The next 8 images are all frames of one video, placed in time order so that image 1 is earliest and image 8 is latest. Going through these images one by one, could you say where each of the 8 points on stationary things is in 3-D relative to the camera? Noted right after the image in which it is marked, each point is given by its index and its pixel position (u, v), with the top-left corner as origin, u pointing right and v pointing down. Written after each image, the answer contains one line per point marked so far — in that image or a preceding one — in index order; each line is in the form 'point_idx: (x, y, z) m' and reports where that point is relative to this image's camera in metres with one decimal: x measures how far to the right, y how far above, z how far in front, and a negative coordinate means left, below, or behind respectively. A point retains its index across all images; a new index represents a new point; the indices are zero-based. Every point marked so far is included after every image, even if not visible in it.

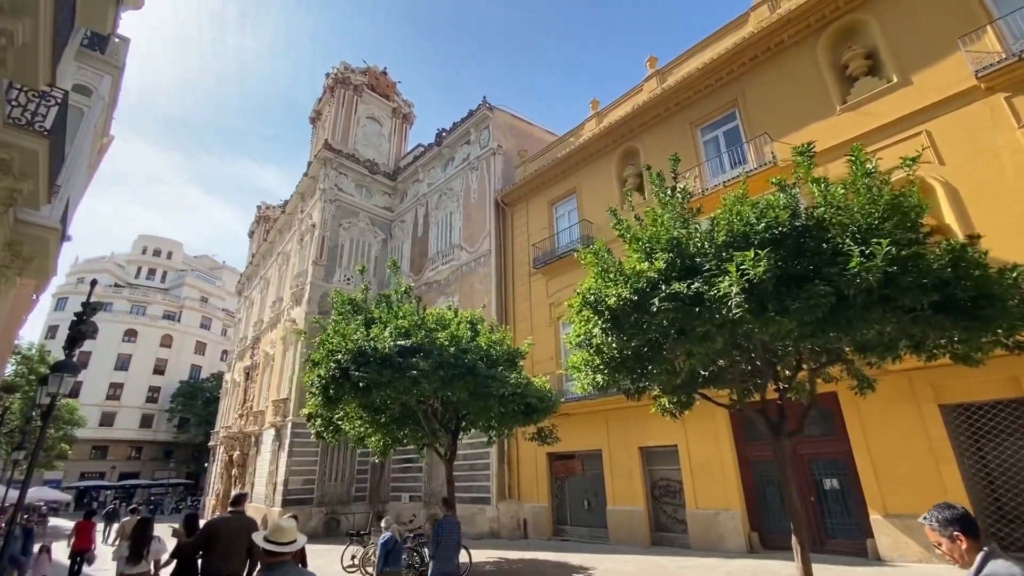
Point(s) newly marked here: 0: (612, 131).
0: (+2.9, +4.6, +14.4) m
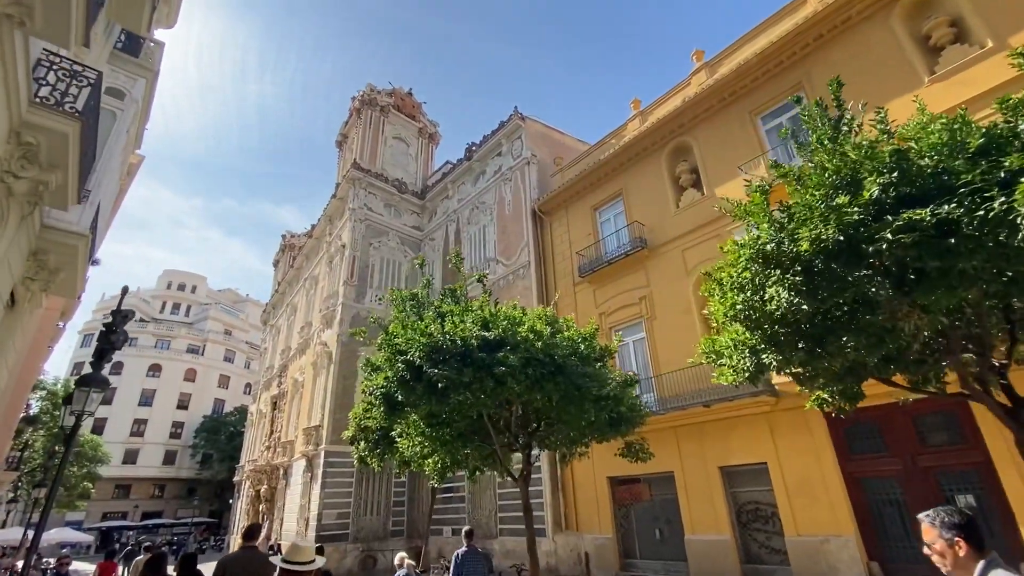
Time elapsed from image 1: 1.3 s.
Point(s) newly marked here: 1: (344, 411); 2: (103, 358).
0: (+4.1, +4.5, +13.6) m
1: (-6.0, -4.4, +17.5) m
2: (-5.5, -0.9, +6.6) m
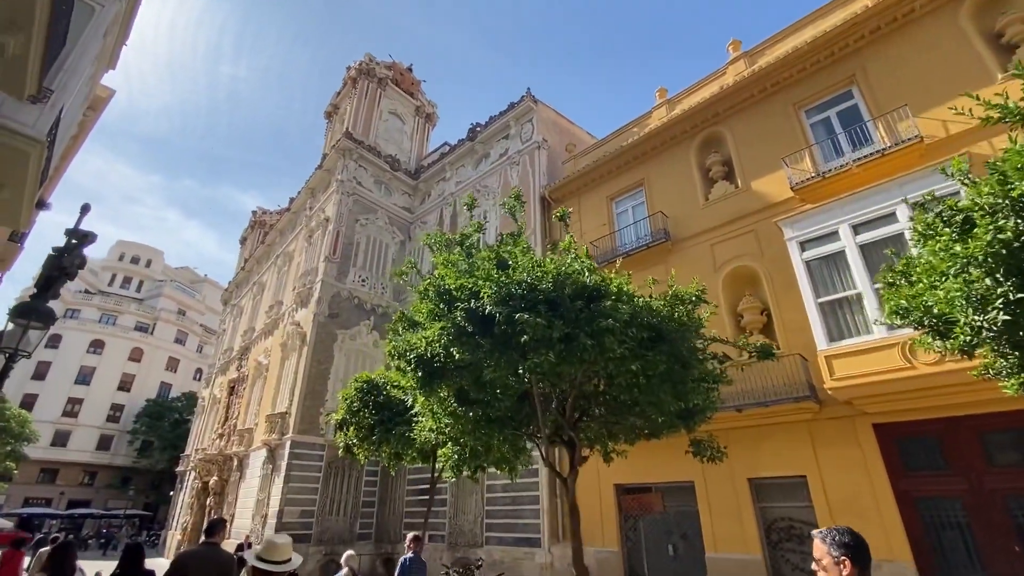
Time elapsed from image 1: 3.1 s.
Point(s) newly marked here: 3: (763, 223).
0: (+4.7, +4.5, +12.8) m
1: (-6.3, -3.5, +15.8) m
2: (-4.7, 0.0, +5.1) m
3: (+5.5, +1.4, +10.7) m
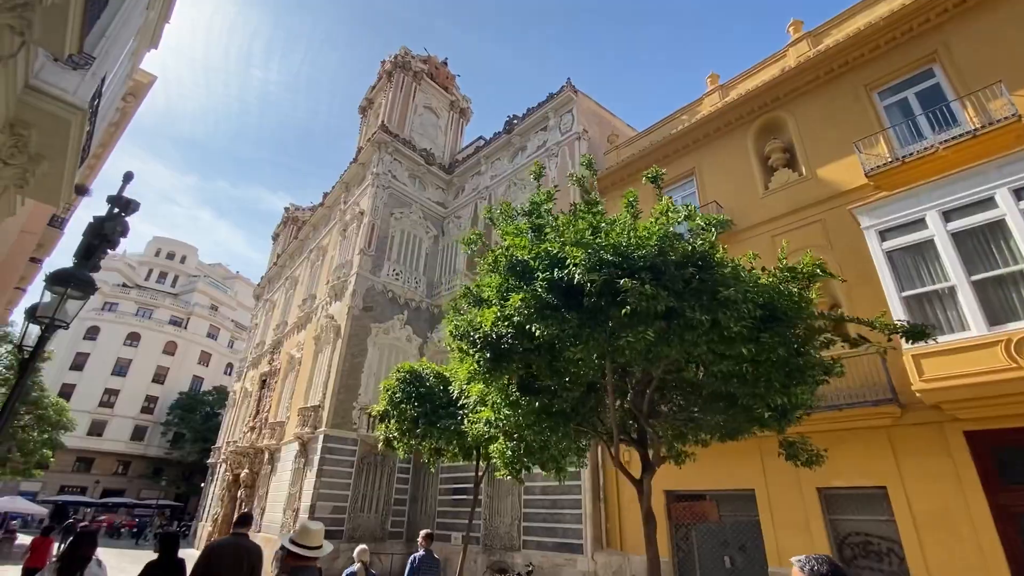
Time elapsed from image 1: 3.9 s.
0: (+5.8, +4.6, +12.1) m
1: (-5.2, -3.3, +15.6) m
2: (-4.0, +0.3, +4.7) m
3: (+6.5, +1.6, +10.0) m
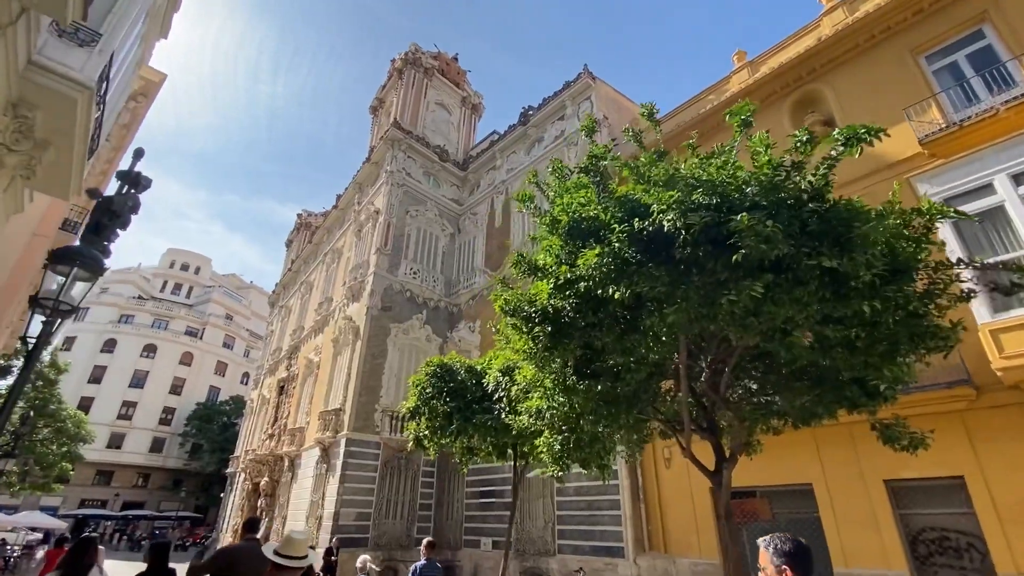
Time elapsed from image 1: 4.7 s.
0: (+6.3, +5.0, +11.4) m
1: (-4.4, -3.3, +15.1) m
2: (-3.6, +0.5, +4.3) m
3: (+7.1, +2.0, +9.3) m
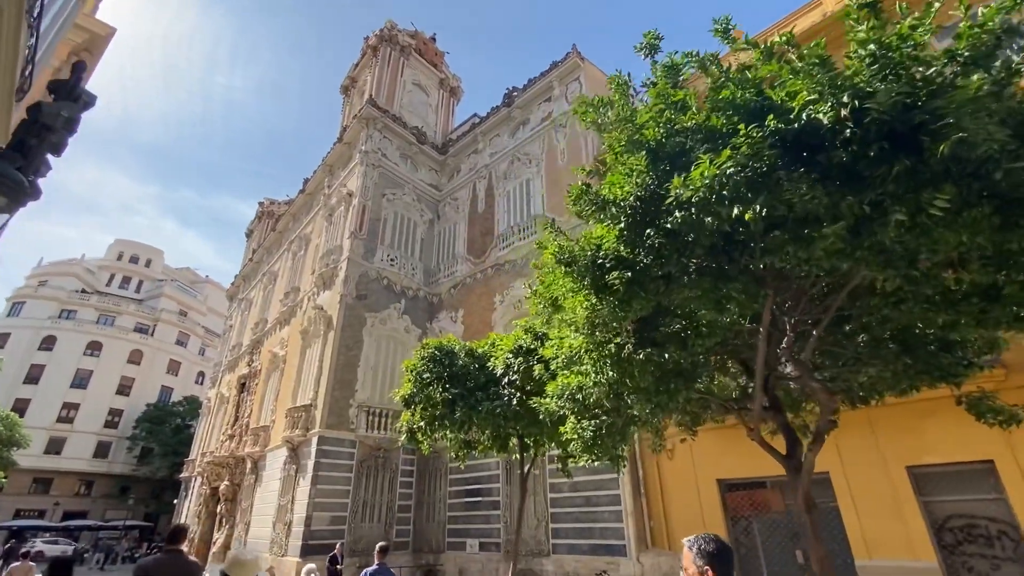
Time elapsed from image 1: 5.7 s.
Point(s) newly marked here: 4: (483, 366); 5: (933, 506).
0: (+6.2, +5.4, +11.1) m
1: (-4.8, -2.9, +14.0) m
2: (-3.2, +0.9, +3.2) m
3: (+7.1, +2.3, +9.0) m
4: (-0.4, -1.1, +7.2) m
5: (+6.4, -3.3, +7.4) m
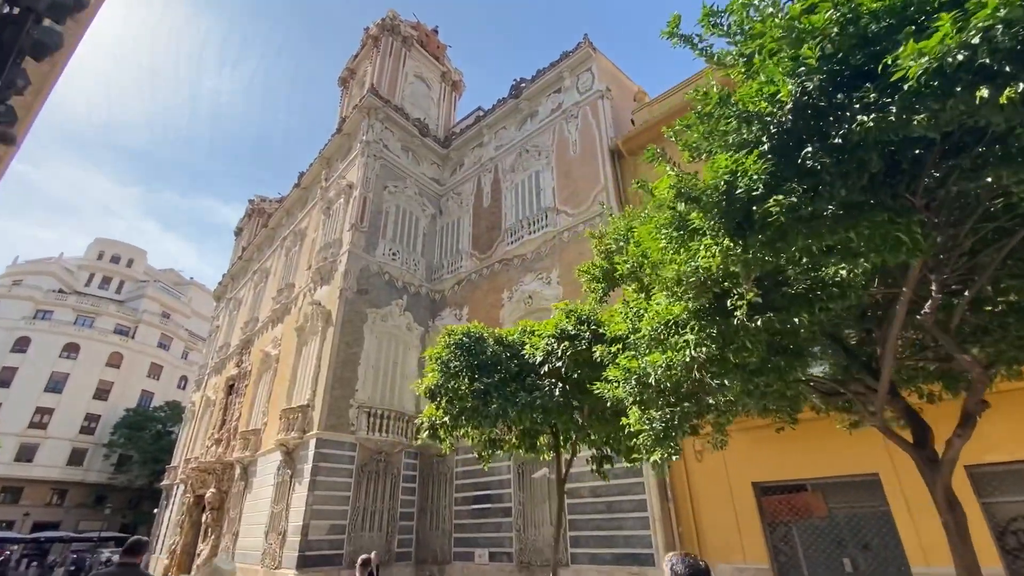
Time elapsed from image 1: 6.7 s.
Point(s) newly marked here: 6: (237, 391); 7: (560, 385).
0: (+6.6, +5.5, +10.7) m
1: (-4.5, -2.7, +13.2) m
2: (-2.6, +1.2, +2.5) m
3: (+7.5, +2.5, +8.6) m
4: (0.0, -0.9, +6.6) m
5: (+6.8, -3.1, +6.9) m
6: (-10.8, -4.0, +19.2) m
7: (+0.6, -1.2, +6.0) m
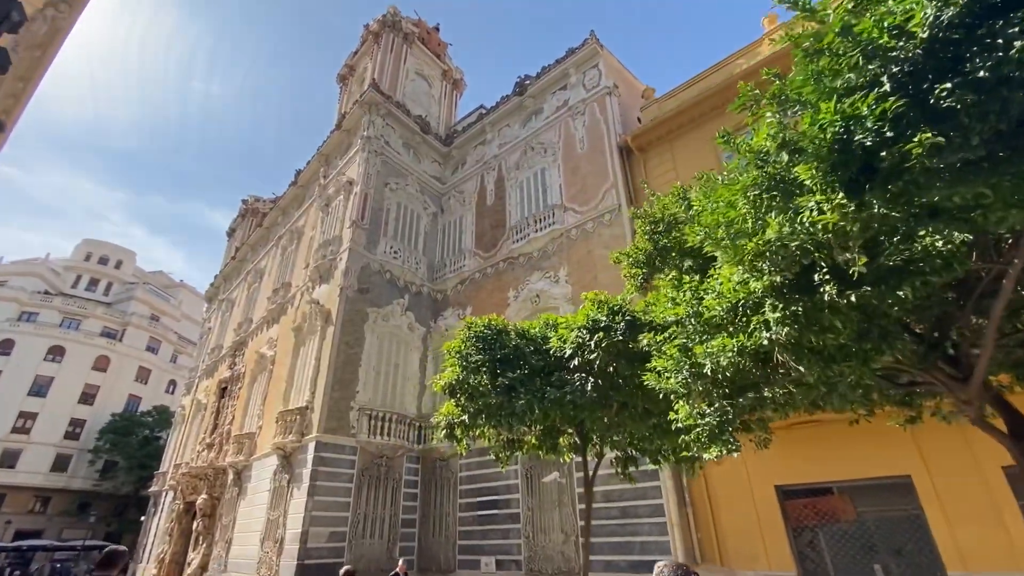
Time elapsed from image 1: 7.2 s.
0: (+6.8, +5.6, +10.5) m
1: (-4.3, -2.6, +12.7) m
2: (-2.2, +1.4, +2.1) m
3: (+7.8, +2.6, +8.4) m
4: (+0.3, -0.8, +6.2) m
5: (+7.1, -3.0, +6.6) m
6: (-10.7, -4.0, +18.7) m
7: (+0.9, -1.1, +5.7) m
